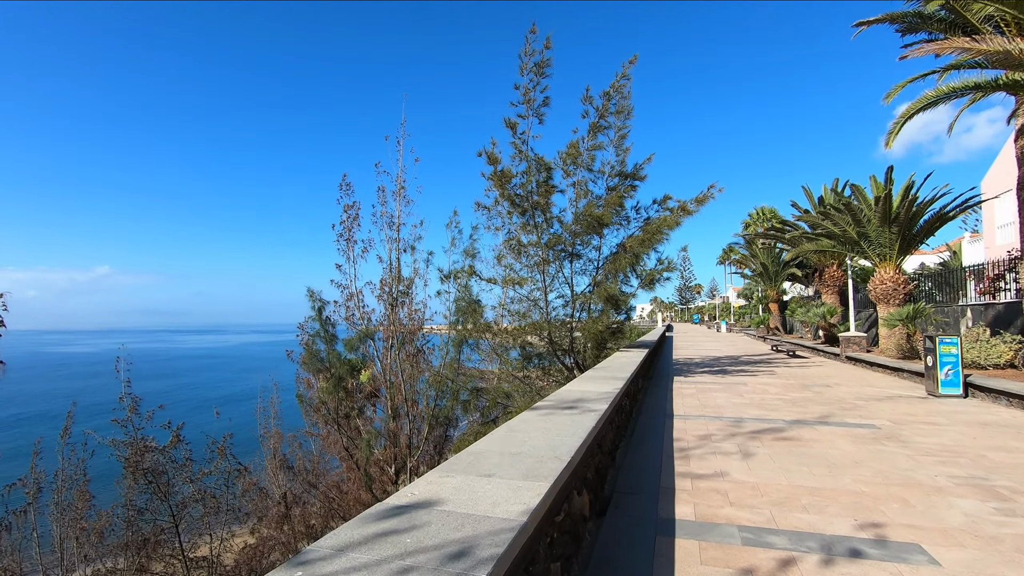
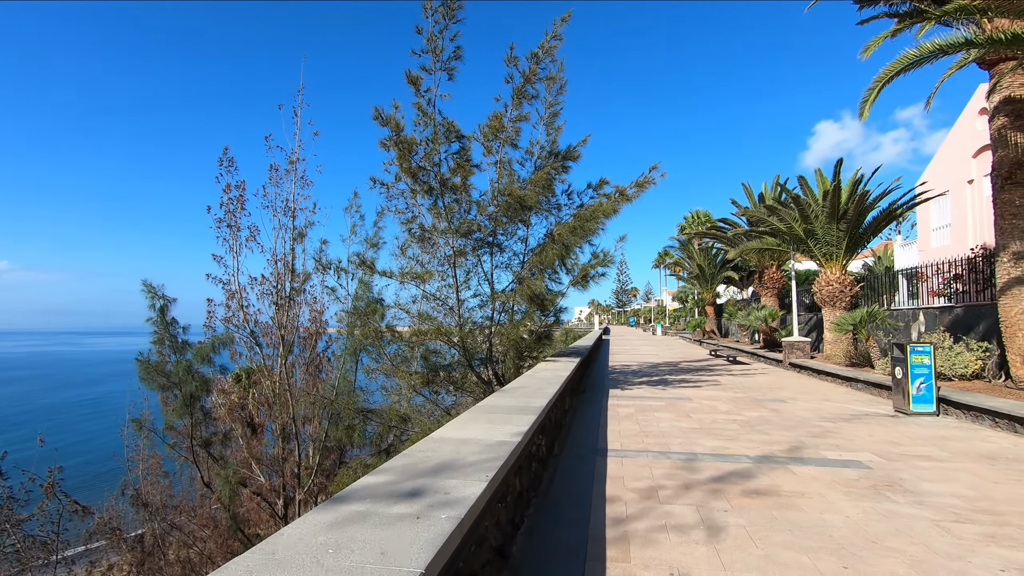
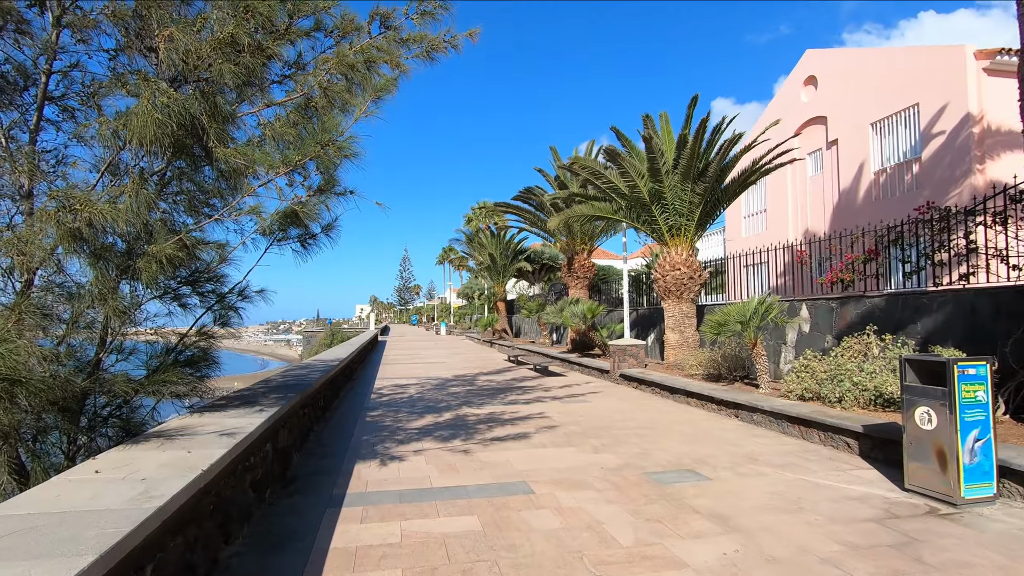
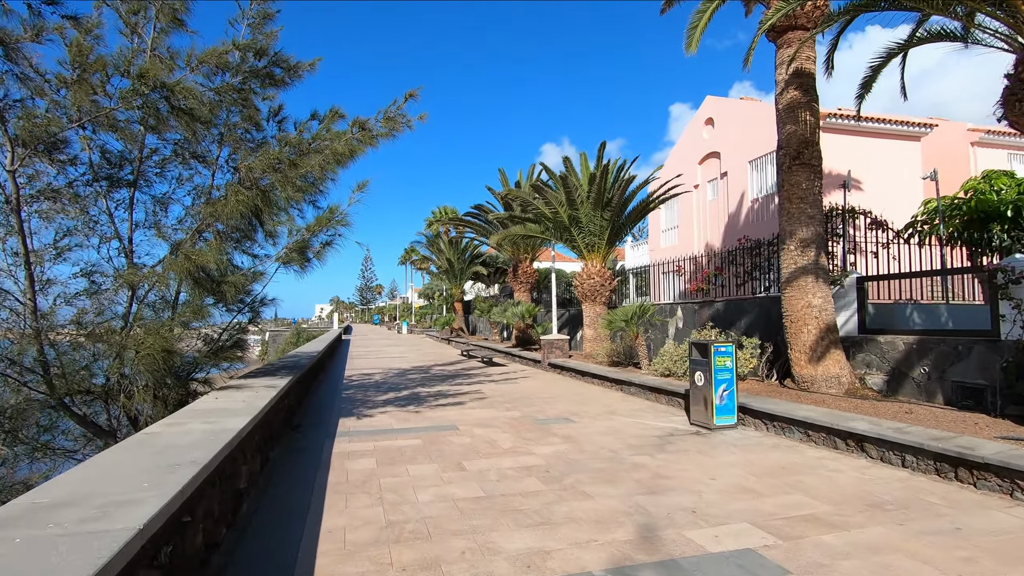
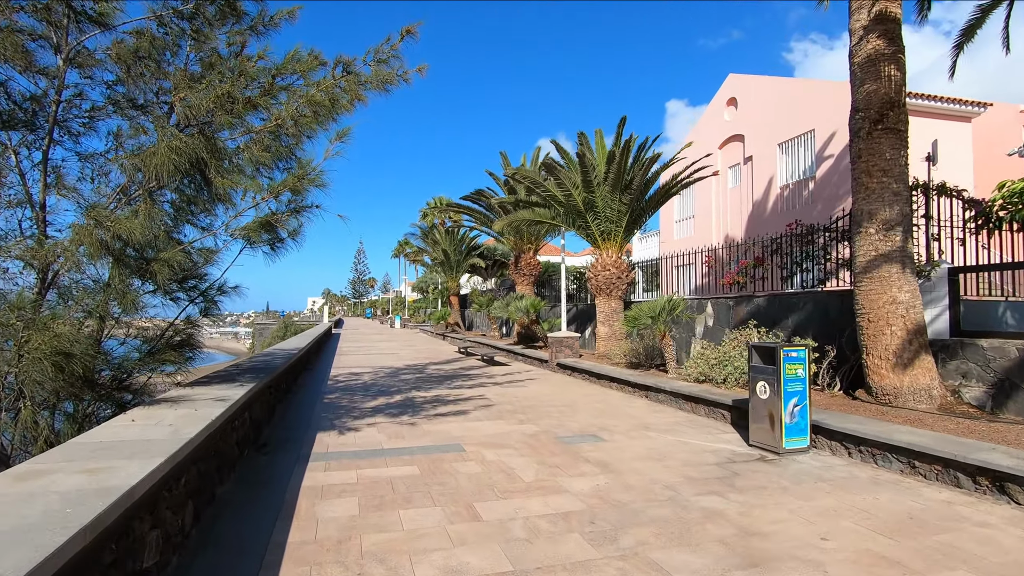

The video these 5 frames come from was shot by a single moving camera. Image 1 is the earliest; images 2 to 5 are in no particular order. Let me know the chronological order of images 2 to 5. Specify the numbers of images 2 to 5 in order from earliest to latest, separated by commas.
2, 4, 5, 3
